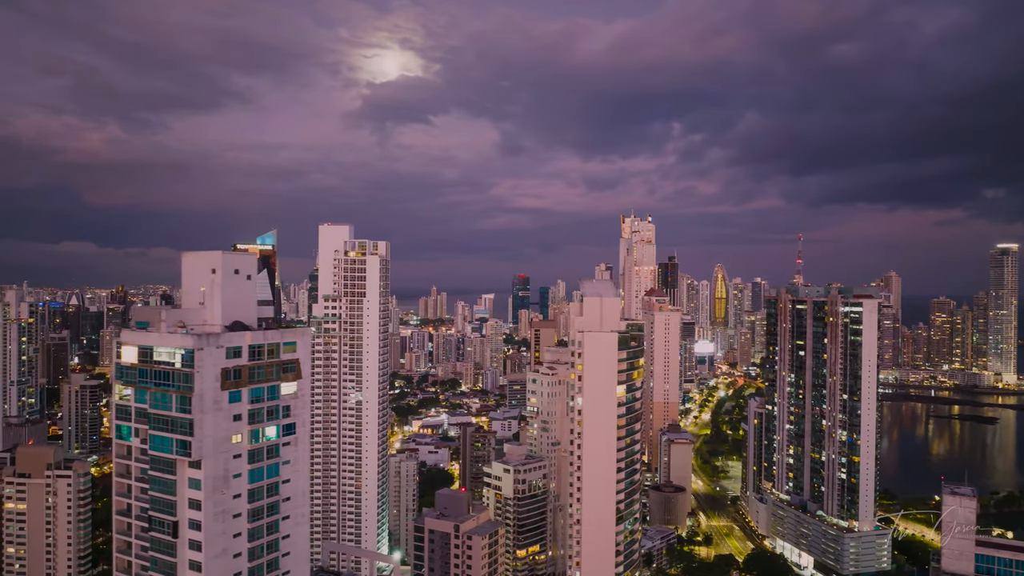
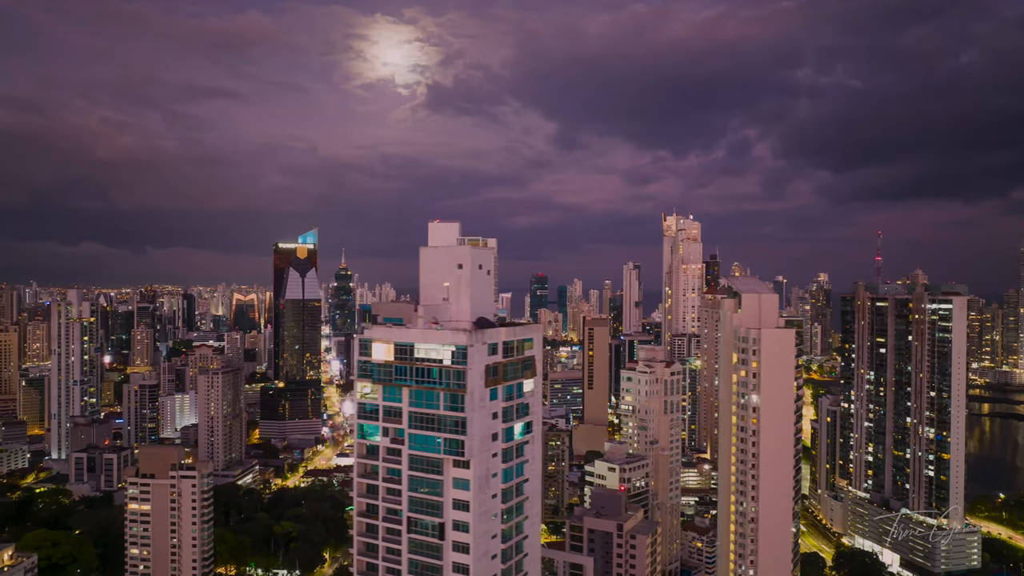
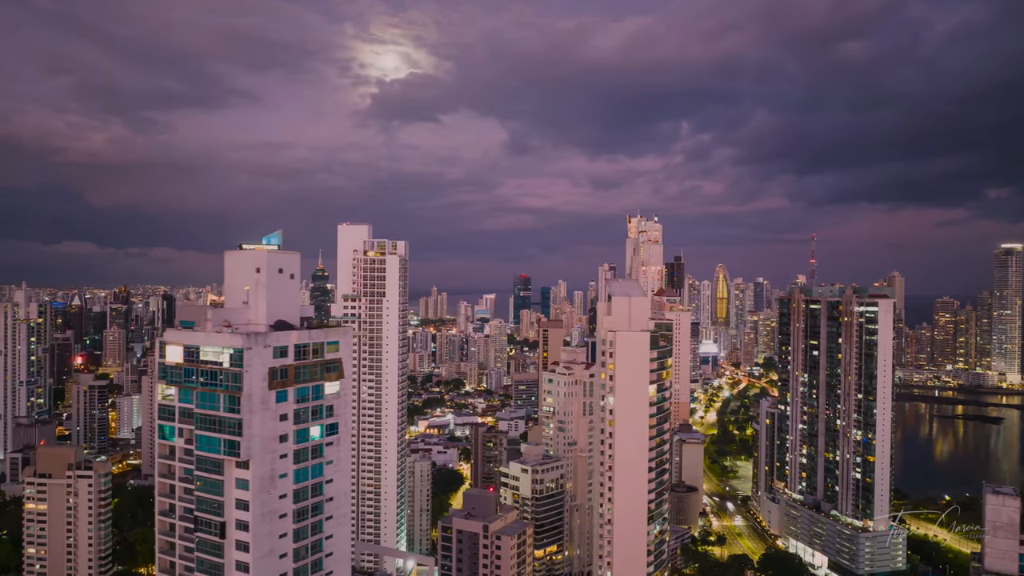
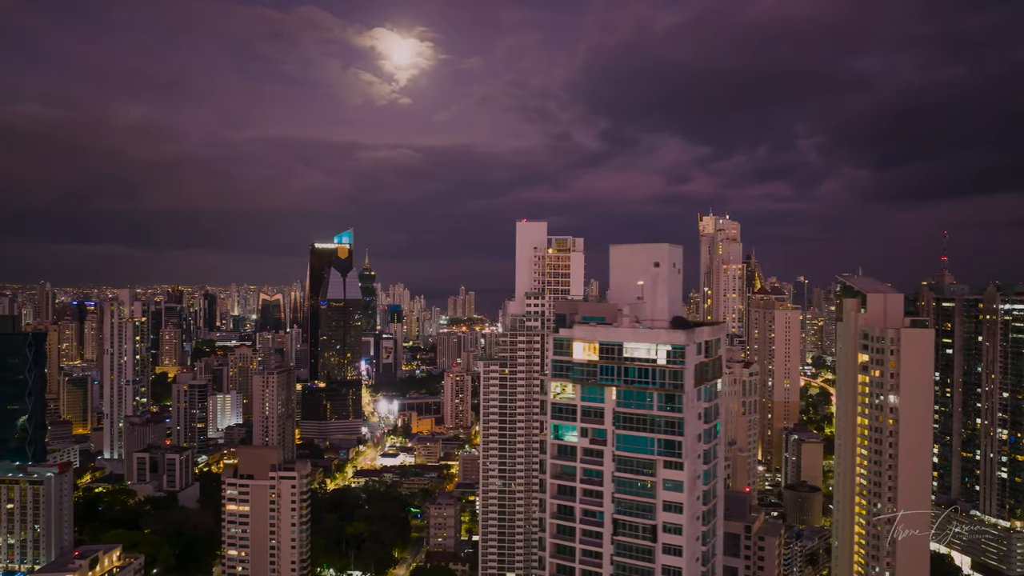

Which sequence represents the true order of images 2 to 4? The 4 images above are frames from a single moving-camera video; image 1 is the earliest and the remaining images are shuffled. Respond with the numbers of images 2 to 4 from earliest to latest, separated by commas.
3, 2, 4
